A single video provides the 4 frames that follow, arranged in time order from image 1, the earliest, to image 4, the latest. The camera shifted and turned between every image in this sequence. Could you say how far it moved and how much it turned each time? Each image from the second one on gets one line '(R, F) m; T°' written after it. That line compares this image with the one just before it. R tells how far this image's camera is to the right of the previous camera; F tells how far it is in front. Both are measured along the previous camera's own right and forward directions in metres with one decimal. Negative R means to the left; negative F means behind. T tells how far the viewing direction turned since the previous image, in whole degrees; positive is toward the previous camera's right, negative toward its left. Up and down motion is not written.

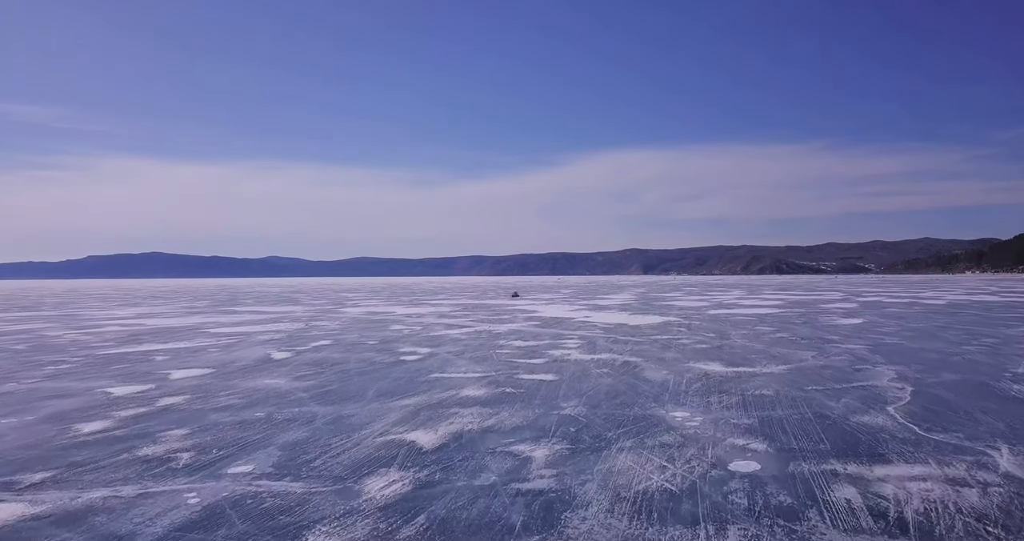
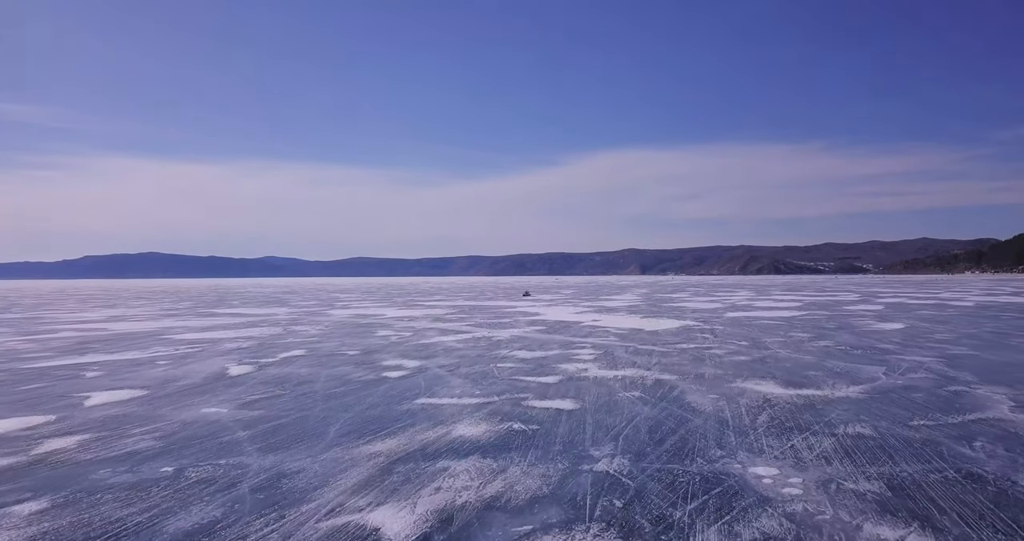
(-0.1, +2.1) m; 0°
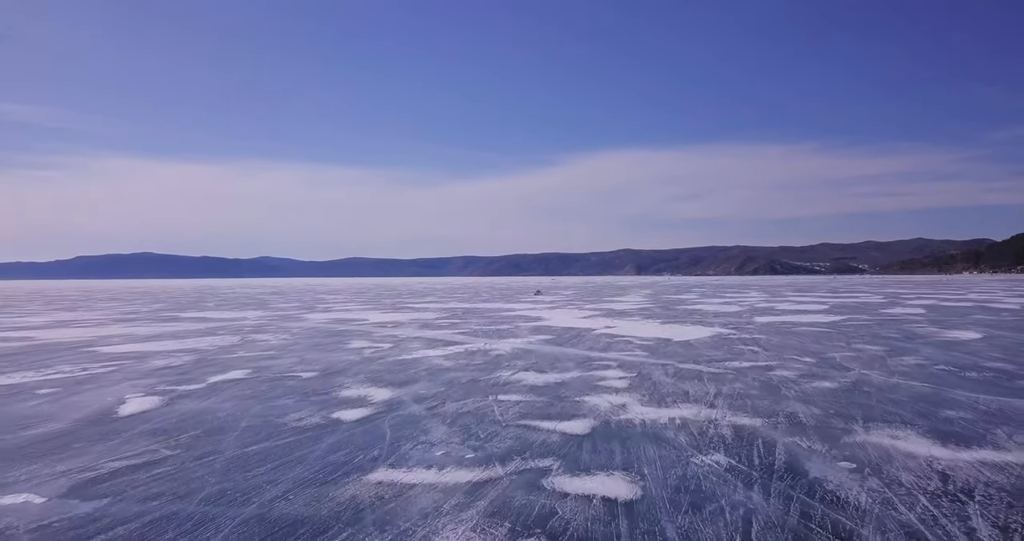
(-0.2, +3.0) m; 0°
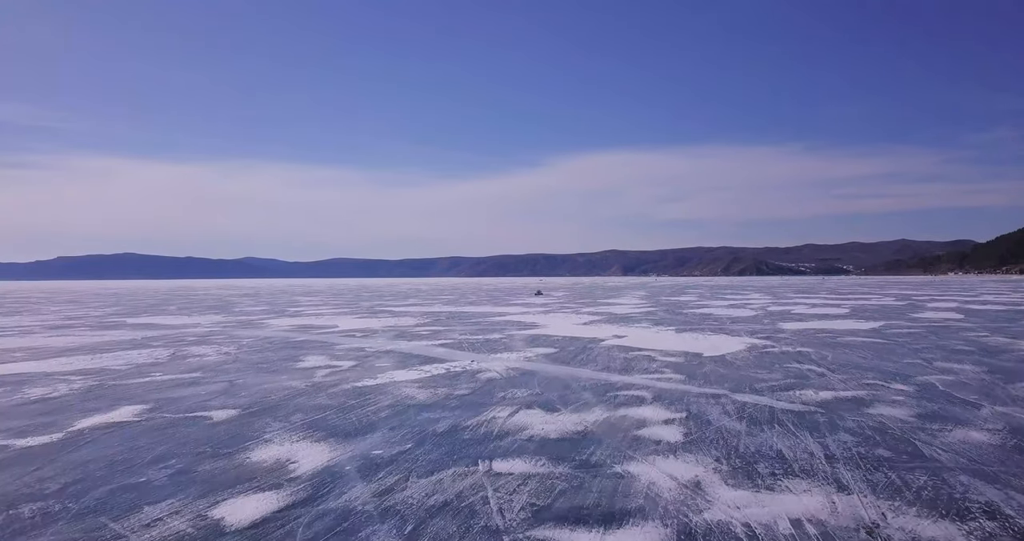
(-0.1, +2.8) m; +1°
